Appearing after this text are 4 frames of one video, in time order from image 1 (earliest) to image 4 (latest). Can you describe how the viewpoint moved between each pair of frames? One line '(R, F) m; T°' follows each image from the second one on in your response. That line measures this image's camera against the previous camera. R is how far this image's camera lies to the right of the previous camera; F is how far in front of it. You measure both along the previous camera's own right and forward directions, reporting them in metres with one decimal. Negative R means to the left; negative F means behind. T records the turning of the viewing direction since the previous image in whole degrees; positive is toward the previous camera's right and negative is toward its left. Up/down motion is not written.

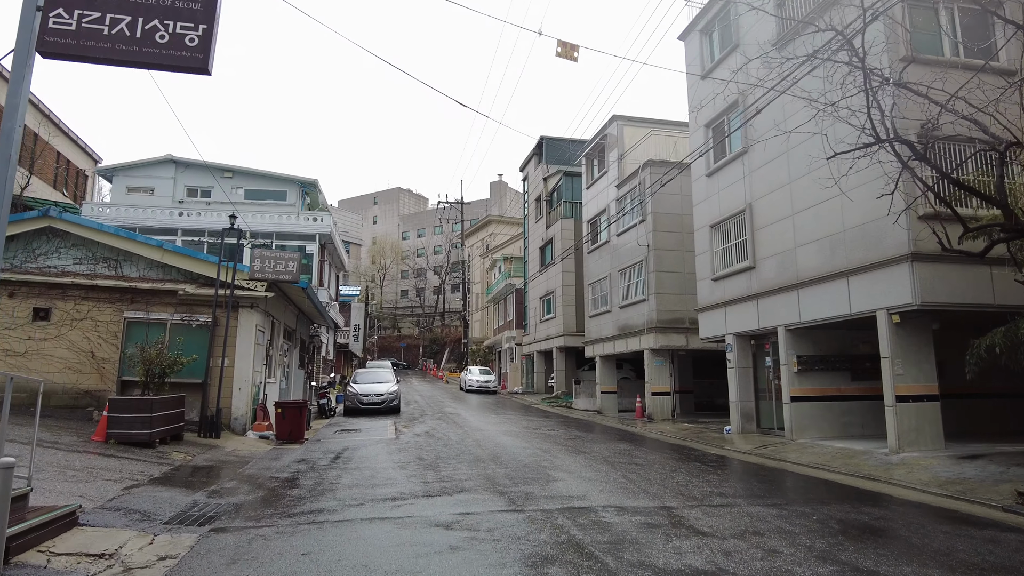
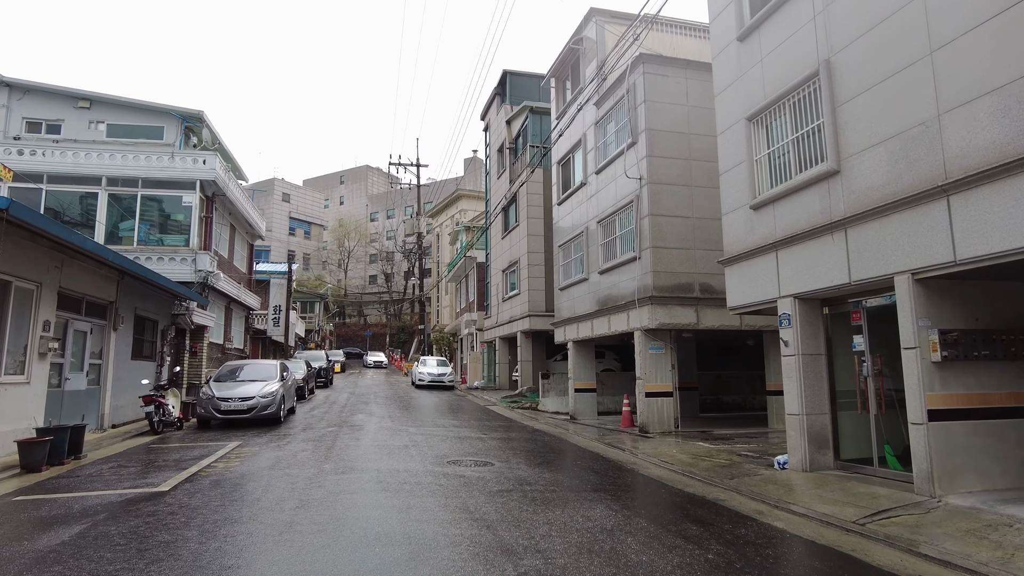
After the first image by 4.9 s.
(+1.2, +6.6) m; +1°
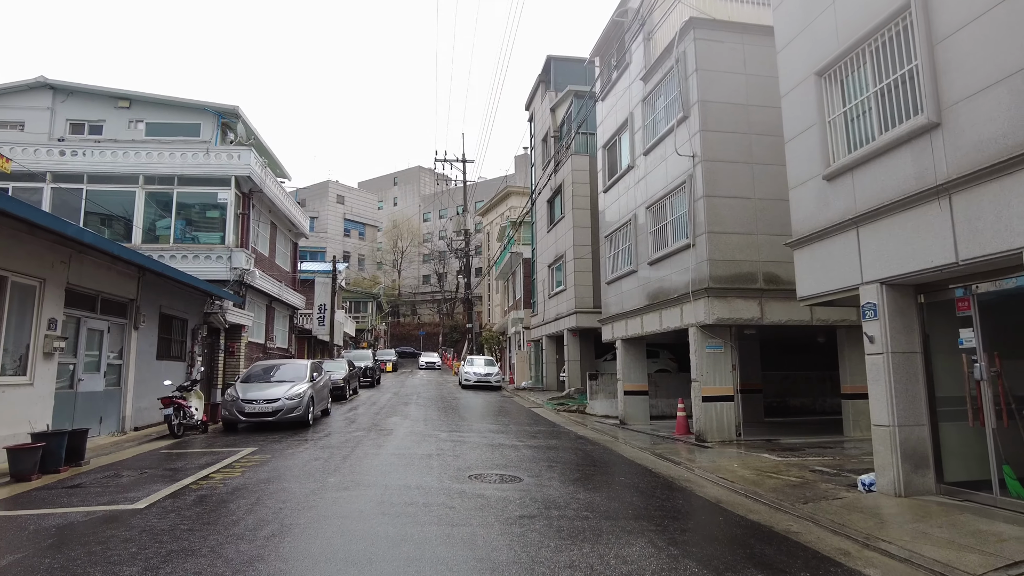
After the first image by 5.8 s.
(+0.3, +1.3) m; -5°
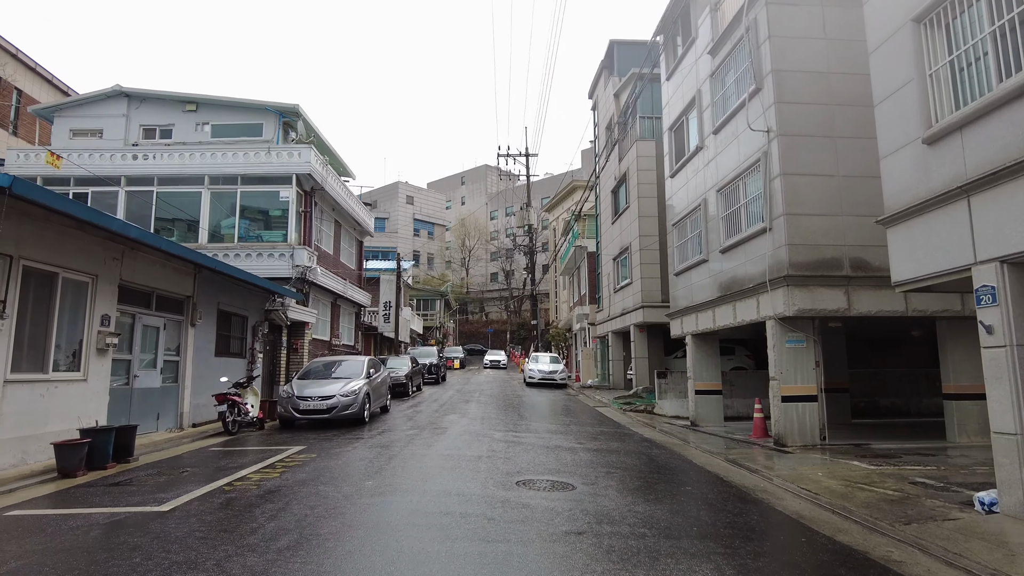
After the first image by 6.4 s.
(+0.2, +0.8) m; -6°
